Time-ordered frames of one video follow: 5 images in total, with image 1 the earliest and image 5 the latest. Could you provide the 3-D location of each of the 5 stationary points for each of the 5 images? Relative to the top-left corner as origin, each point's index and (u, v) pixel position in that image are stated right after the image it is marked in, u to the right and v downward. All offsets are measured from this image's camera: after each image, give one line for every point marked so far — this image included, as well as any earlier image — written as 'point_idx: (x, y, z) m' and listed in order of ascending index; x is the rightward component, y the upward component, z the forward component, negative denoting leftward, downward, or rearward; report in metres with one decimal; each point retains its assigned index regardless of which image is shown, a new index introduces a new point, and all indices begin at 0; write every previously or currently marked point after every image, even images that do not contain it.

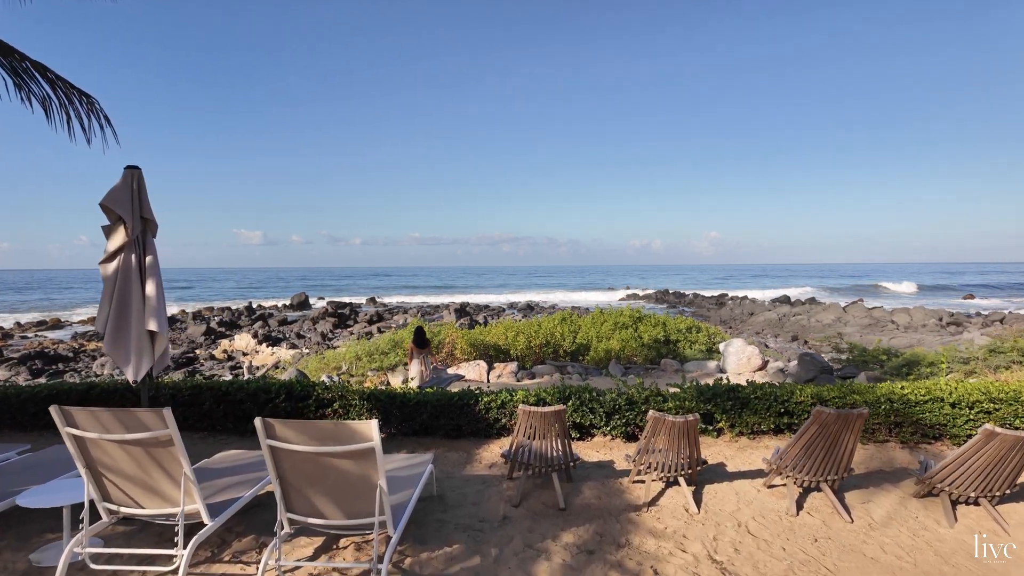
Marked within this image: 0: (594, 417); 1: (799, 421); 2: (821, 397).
0: (+0.7, -1.2, +4.8) m
1: (+2.6, -1.2, +4.8) m
2: (+2.7, -1.0, +4.7) m
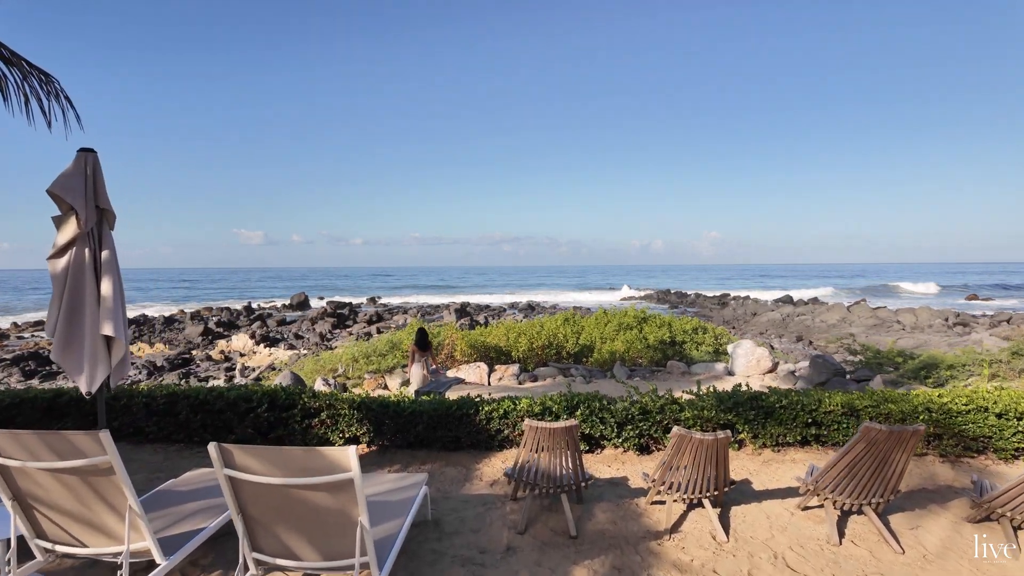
0: (+0.8, -1.2, +4.4) m
1: (+2.6, -1.2, +4.4) m
2: (+2.8, -1.0, +4.3) m
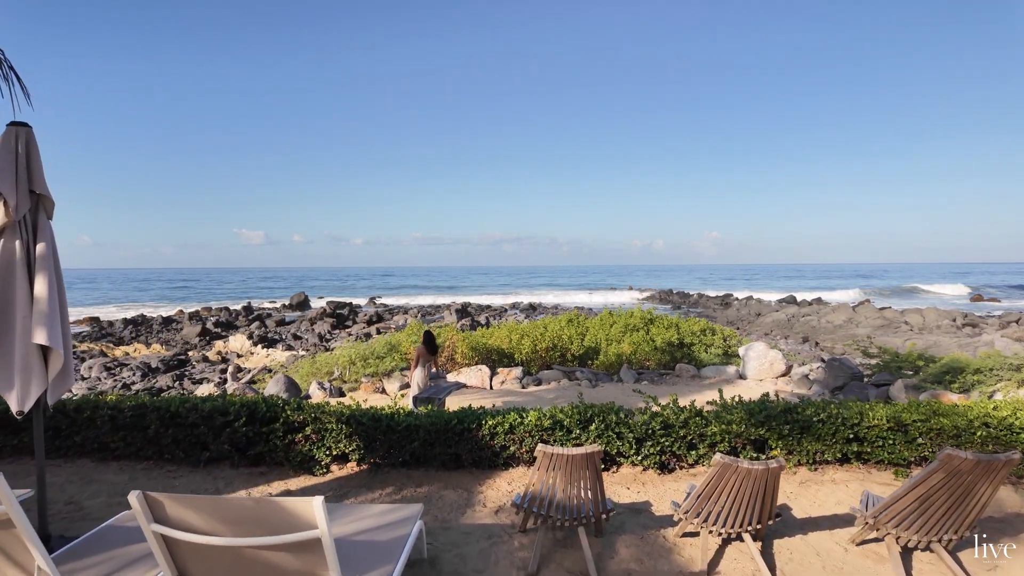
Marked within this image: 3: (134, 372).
0: (+0.8, -1.2, +4.0) m
1: (+2.6, -1.2, +3.9) m
2: (+2.8, -1.0, +3.9) m
3: (-13.4, -2.9, +18.8) m
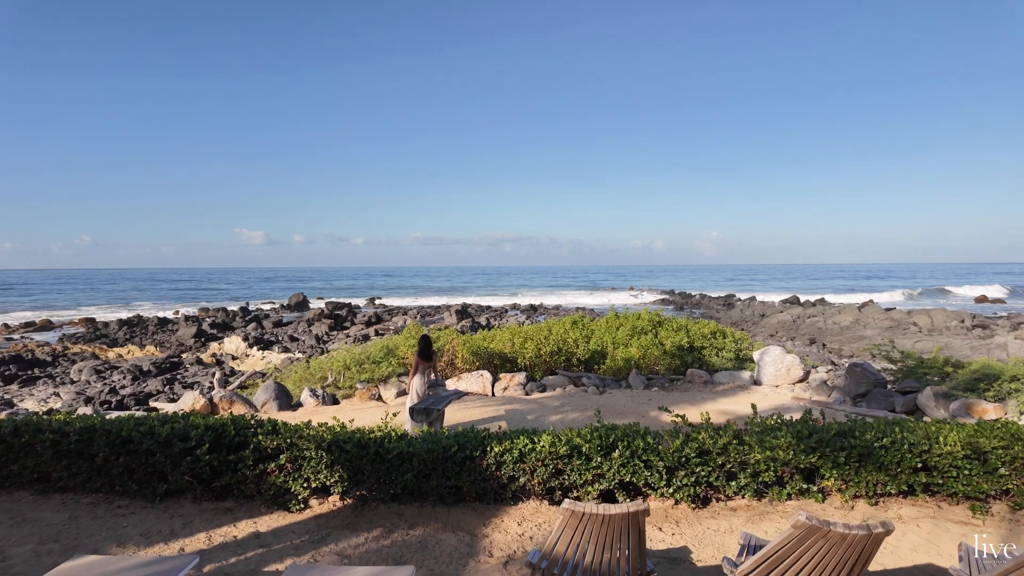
0: (+0.9, -1.2, +3.4) m
1: (+2.7, -1.2, +3.3) m
2: (+2.9, -1.0, +3.3) m
3: (-13.3, -3.0, +18.2) m
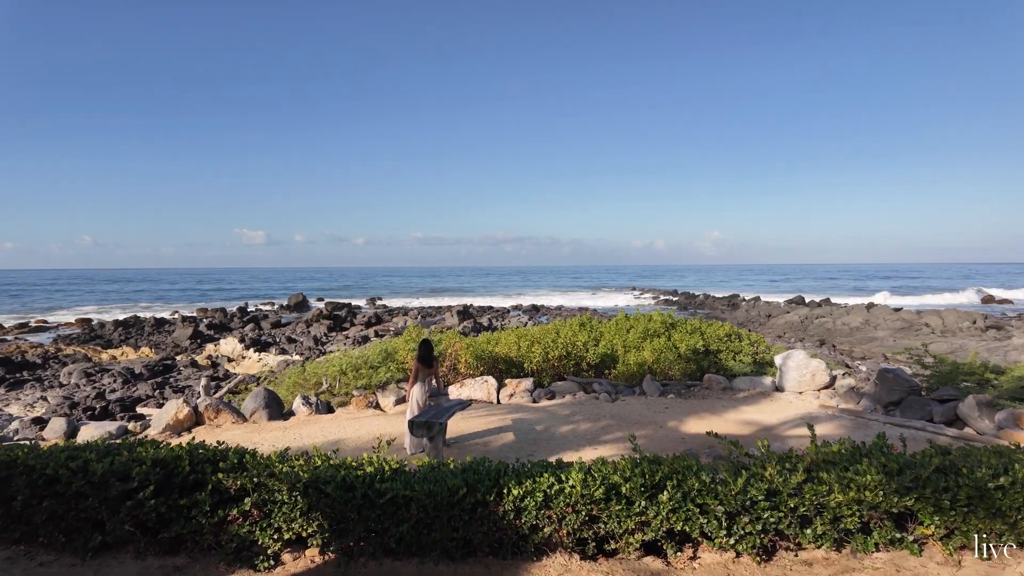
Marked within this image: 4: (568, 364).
0: (+1.0, -1.2, +2.7) m
1: (+2.8, -1.2, +2.7) m
2: (+3.0, -1.0, +2.6) m
3: (-13.2, -3.0, +17.6) m
4: (+1.2, -1.6, +10.9) m
